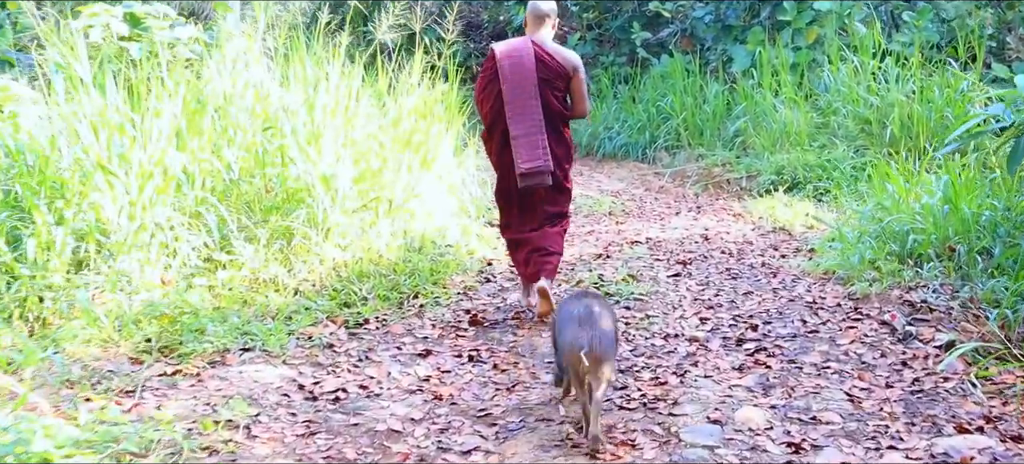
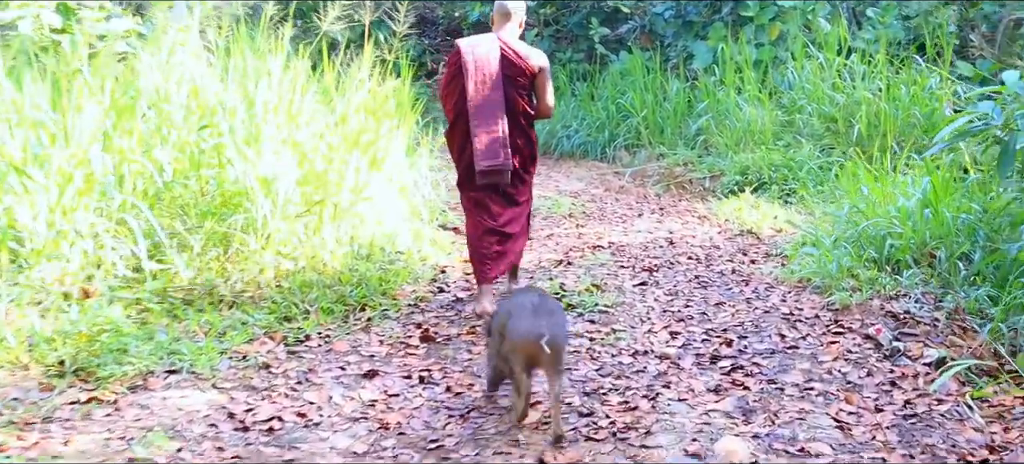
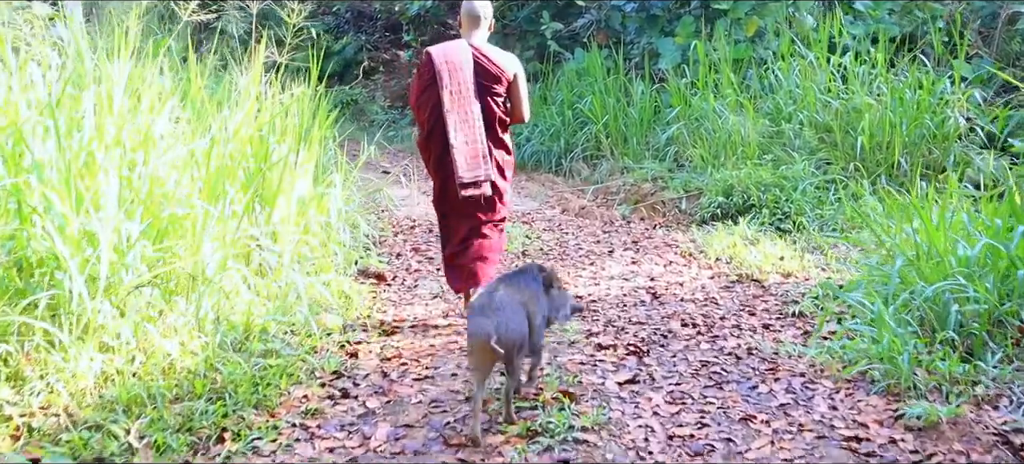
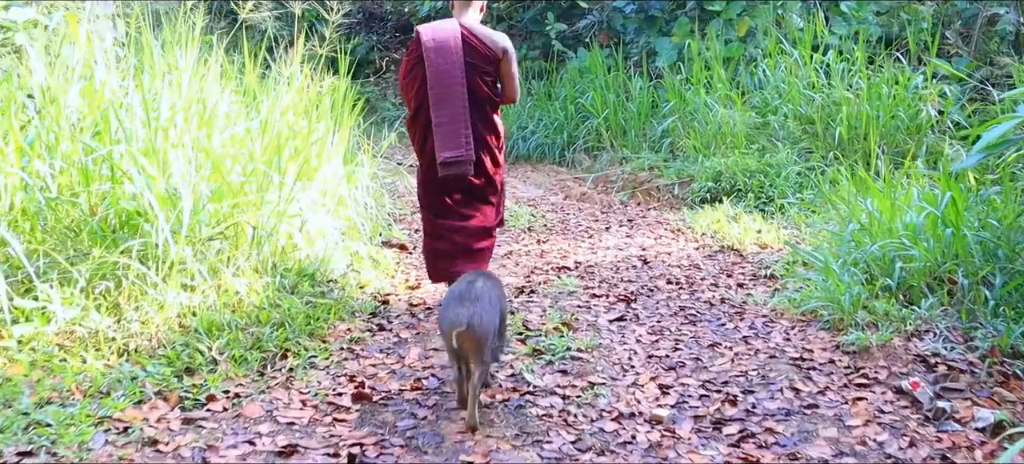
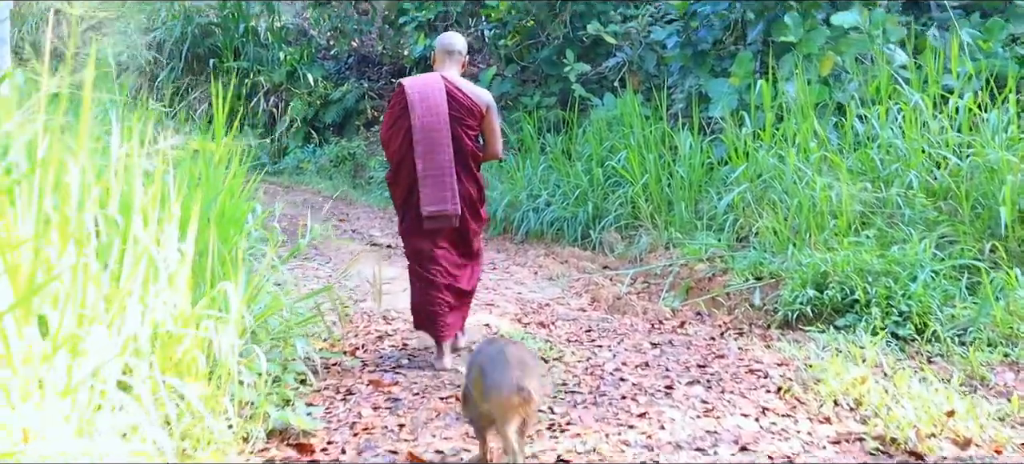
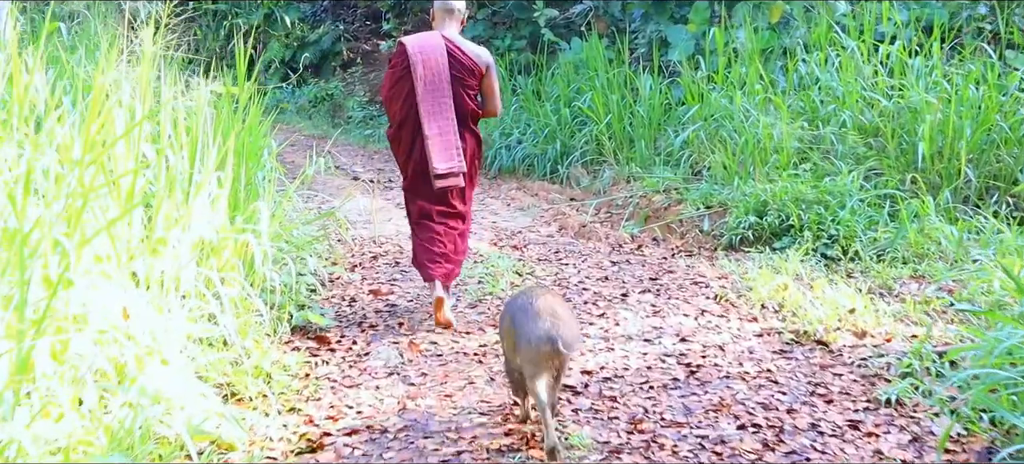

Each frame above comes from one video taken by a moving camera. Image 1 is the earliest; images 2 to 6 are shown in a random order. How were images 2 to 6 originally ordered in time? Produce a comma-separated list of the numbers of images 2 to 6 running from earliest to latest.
2, 4, 3, 6, 5
